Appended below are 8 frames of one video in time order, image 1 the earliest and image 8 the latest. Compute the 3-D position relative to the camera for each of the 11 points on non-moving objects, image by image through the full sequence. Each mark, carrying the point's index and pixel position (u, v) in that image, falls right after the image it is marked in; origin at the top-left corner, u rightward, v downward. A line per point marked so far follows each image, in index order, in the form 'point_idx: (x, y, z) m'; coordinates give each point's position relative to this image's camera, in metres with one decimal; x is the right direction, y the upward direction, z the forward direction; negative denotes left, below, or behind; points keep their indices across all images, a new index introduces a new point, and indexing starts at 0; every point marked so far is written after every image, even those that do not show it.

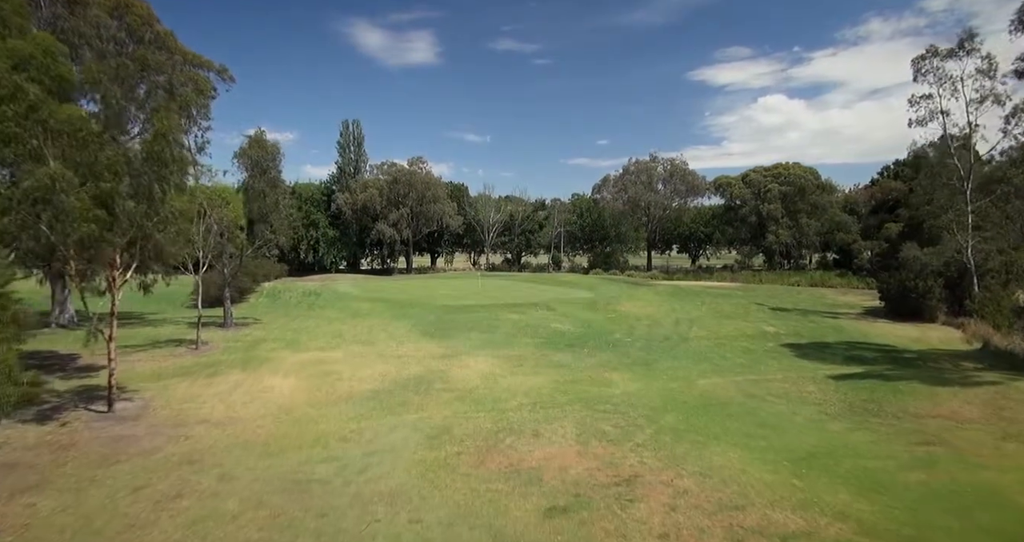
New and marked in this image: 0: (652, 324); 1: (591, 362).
0: (+5.1, -2.0, +18.7) m
1: (+2.2, -2.5, +13.9) m
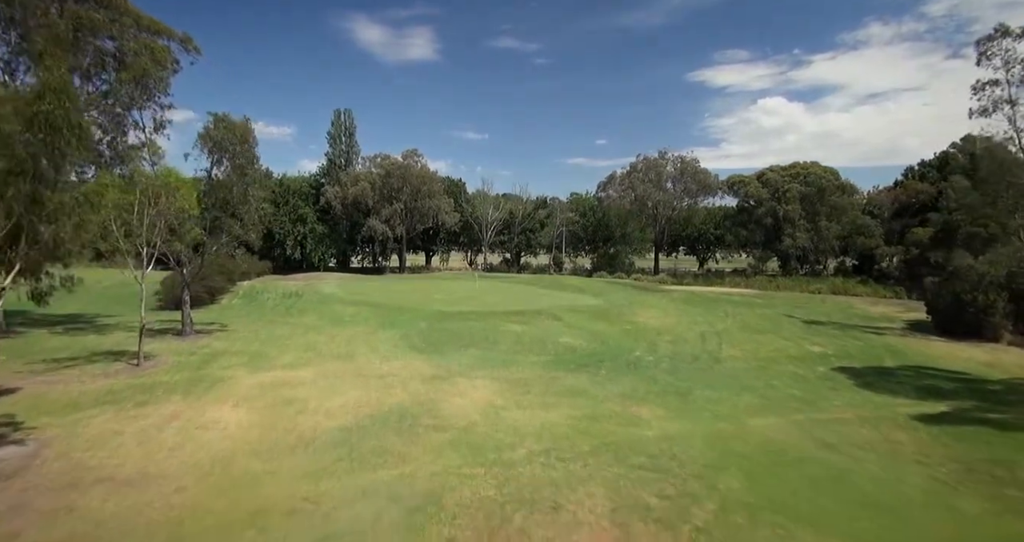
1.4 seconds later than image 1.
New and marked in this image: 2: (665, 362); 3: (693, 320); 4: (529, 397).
0: (+5.2, -2.2, +16.4) m
1: (+2.3, -2.7, +11.6) m
2: (+4.2, -2.5, +14.1) m
3: (+6.9, -1.9, +19.5) m
4: (+0.4, -2.7, +11.0) m
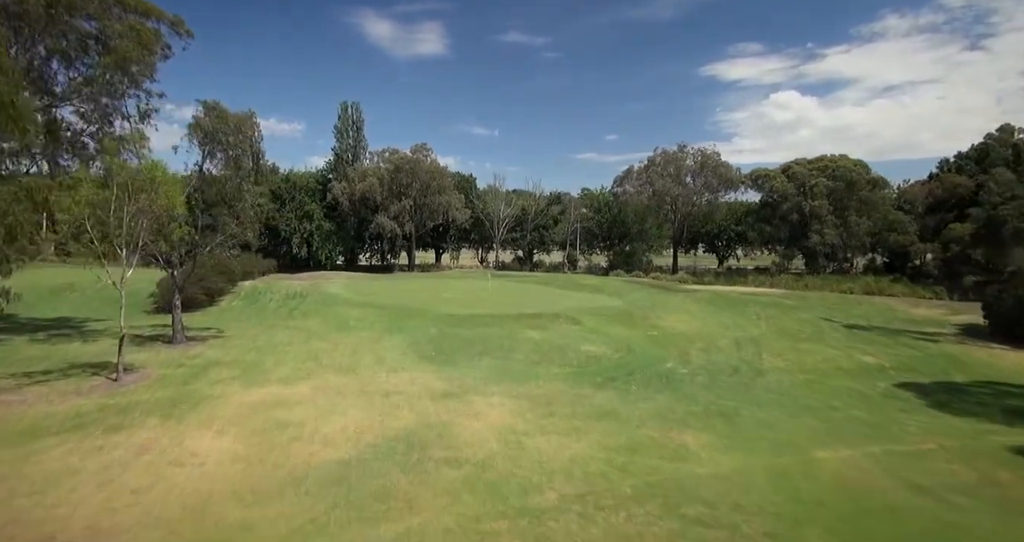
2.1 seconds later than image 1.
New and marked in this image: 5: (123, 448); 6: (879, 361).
0: (+5.7, -2.2, +14.9) m
1: (+2.7, -2.8, +10.2) m
2: (+4.7, -2.5, +12.6) m
3: (+7.5, -1.9, +18.0) m
4: (+0.8, -2.8, +9.7) m
5: (-5.9, -2.7, +7.8) m
6: (+9.4, -2.3, +13.2) m
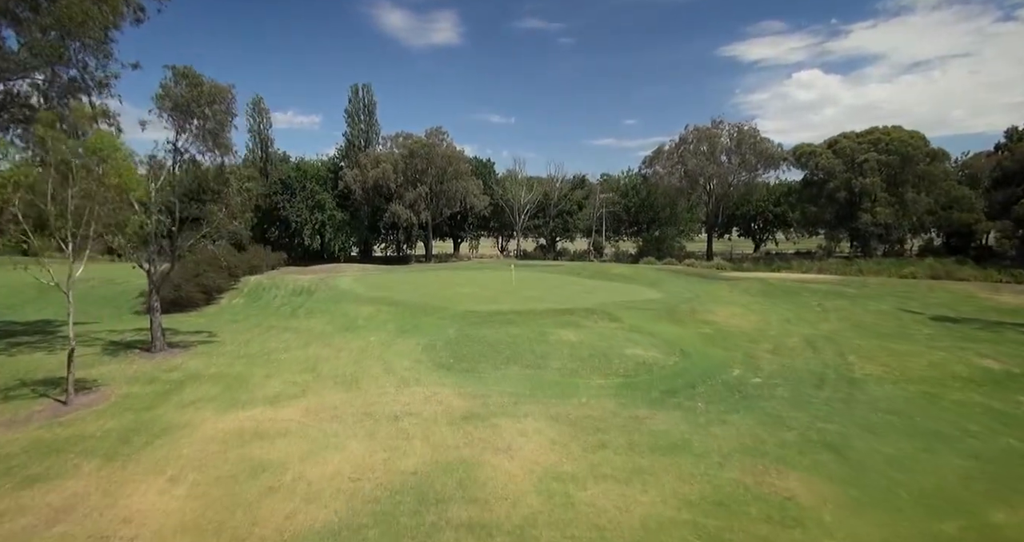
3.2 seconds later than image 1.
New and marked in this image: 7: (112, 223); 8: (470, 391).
0: (+6.5, -1.9, +12.5) m
1: (+3.3, -2.6, +7.9) m
2: (+5.4, -2.3, +10.3) m
3: (+8.3, -1.5, +15.5) m
4: (+1.4, -2.7, +7.4) m
5: (-5.4, -2.7, +5.8) m
6: (+10.2, -2.0, +10.6) m
7: (-7.9, +1.0, +10.2) m
8: (-0.8, -2.4, +10.3) m
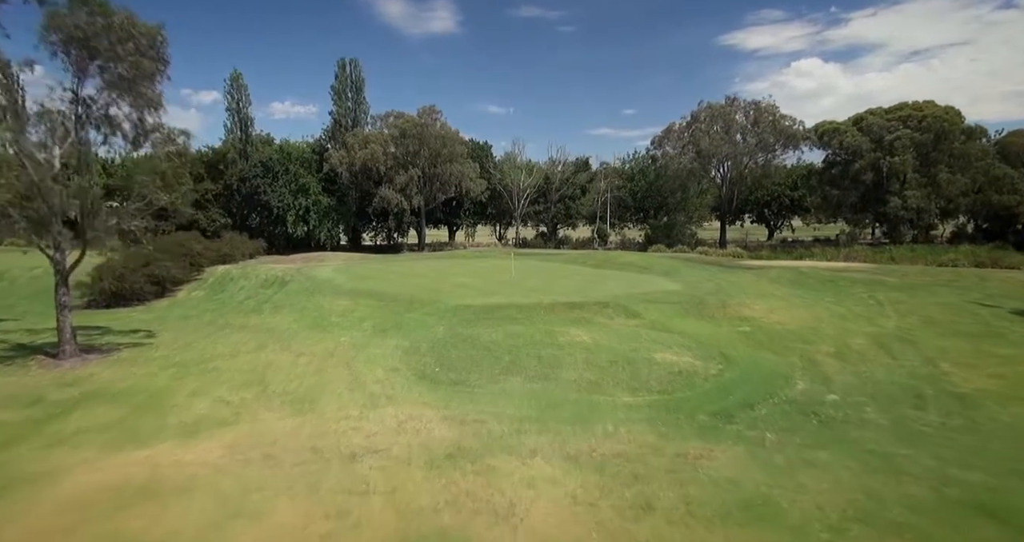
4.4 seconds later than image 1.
0: (+6.5, -1.6, +10.0) m
1: (+3.3, -2.4, +5.4) m
2: (+5.4, -2.0, +7.8) m
3: (+8.3, -1.1, +13.1) m
4: (+1.4, -2.5, +5.0) m
5: (-5.3, -2.6, +3.3) m
6: (+10.2, -1.7, +8.2) m
7: (-7.9, +1.2, +7.6) m
8: (-0.8, -2.2, +7.8) m
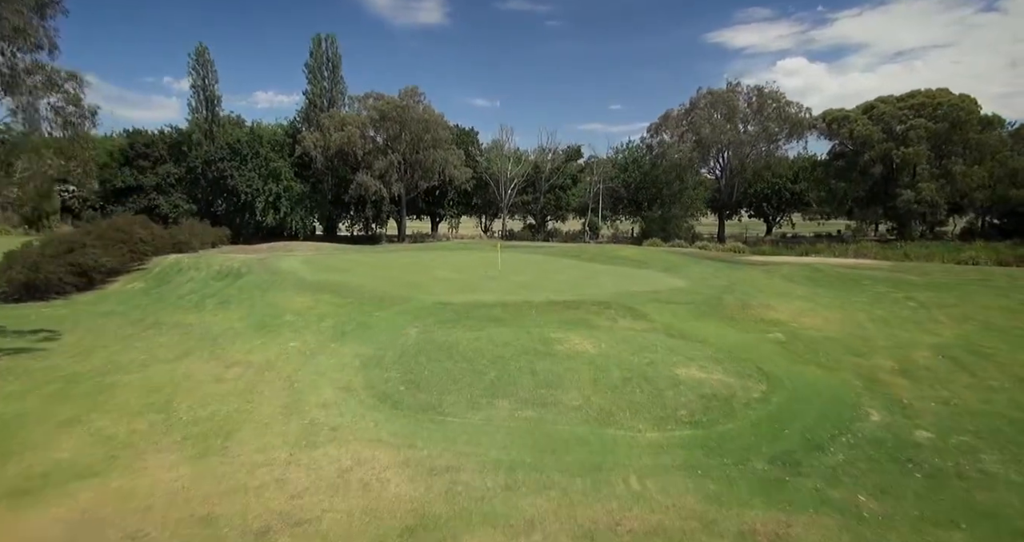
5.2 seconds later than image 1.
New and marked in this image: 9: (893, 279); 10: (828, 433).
0: (+6.3, -1.6, +8.1) m
1: (+3.3, -2.4, +3.4) m
2: (+5.3, -2.0, +5.8) m
3: (+8.0, -1.0, +11.2) m
4: (+1.3, -2.4, +2.9) m
5: (-5.4, -2.5, +1.0) m
6: (+10.0, -1.7, +6.3) m
7: (-8.0, +1.4, +5.2) m
8: (-1.0, -2.1, +5.7) m
9: (+12.4, -0.3, +16.8) m
10: (+3.8, -1.9, +6.3) m
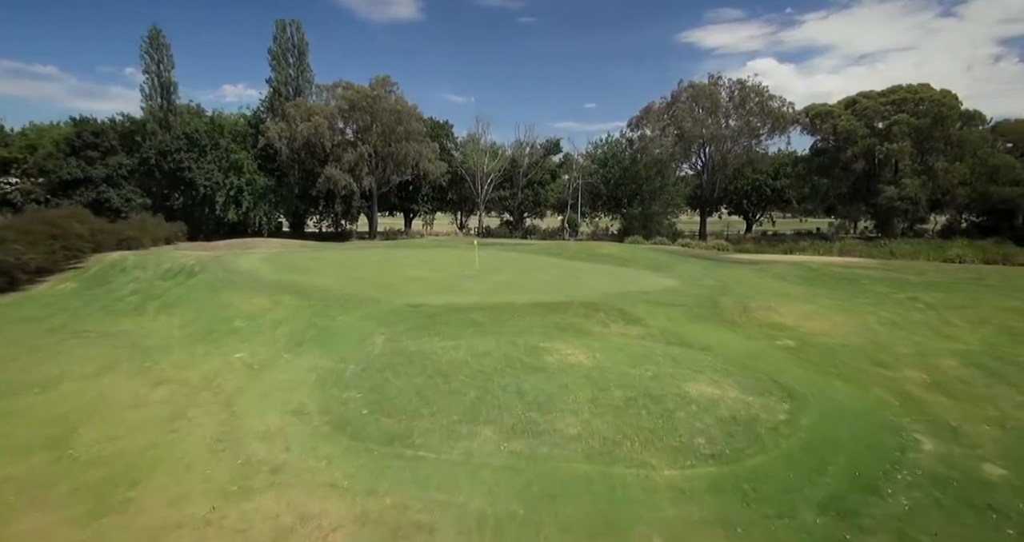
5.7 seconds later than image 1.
0: (+6.1, -1.6, +7.2) m
1: (+3.3, -2.4, +2.4) m
2: (+5.1, -2.0, +4.9) m
3: (+7.7, -1.0, +10.3) m
4: (+1.4, -2.5, +1.8) m
5: (-5.2, -2.5, -0.4) m
6: (+9.9, -1.7, +5.6) m
7: (-8.1, +1.3, +3.6) m
8: (-1.1, -2.1, +4.4) m
9: (+11.8, -0.2, +16.1) m
10: (+3.7, -1.9, +5.2) m
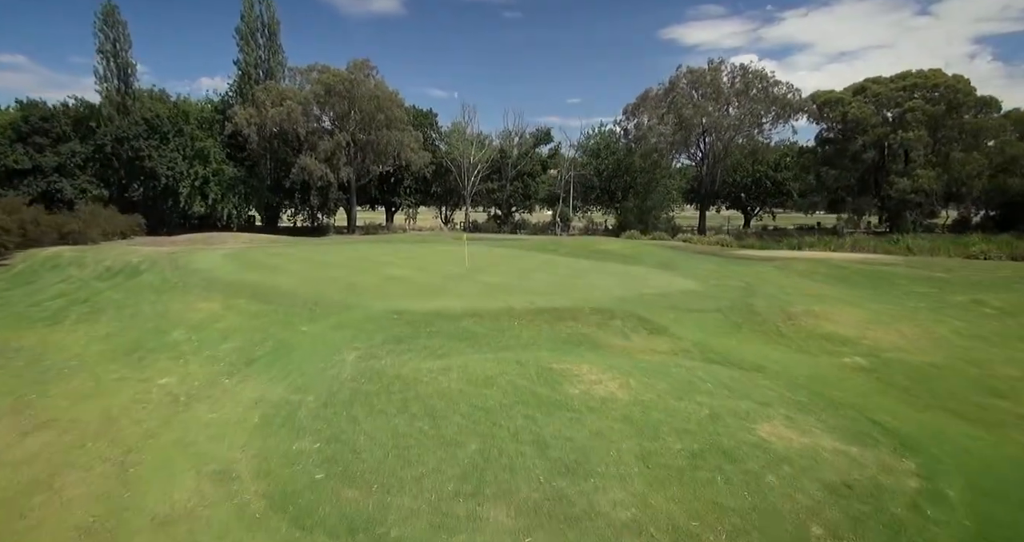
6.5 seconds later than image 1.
0: (+6.2, -1.6, +5.5) m
1: (+3.5, -2.5, +0.6) m
2: (+5.3, -2.0, +3.1) m
3: (+7.7, -1.0, +8.7) m
4: (+1.7, -2.5, -0.1) m
5: (-4.9, -2.6, -2.5) m
6: (+10.0, -1.7, +4.0) m
7: (-7.8, +1.3, +1.5) m
8: (-0.9, -2.2, +2.5) m
9: (+11.6, -0.1, +14.6) m
10: (+3.8, -2.0, +3.4) m
